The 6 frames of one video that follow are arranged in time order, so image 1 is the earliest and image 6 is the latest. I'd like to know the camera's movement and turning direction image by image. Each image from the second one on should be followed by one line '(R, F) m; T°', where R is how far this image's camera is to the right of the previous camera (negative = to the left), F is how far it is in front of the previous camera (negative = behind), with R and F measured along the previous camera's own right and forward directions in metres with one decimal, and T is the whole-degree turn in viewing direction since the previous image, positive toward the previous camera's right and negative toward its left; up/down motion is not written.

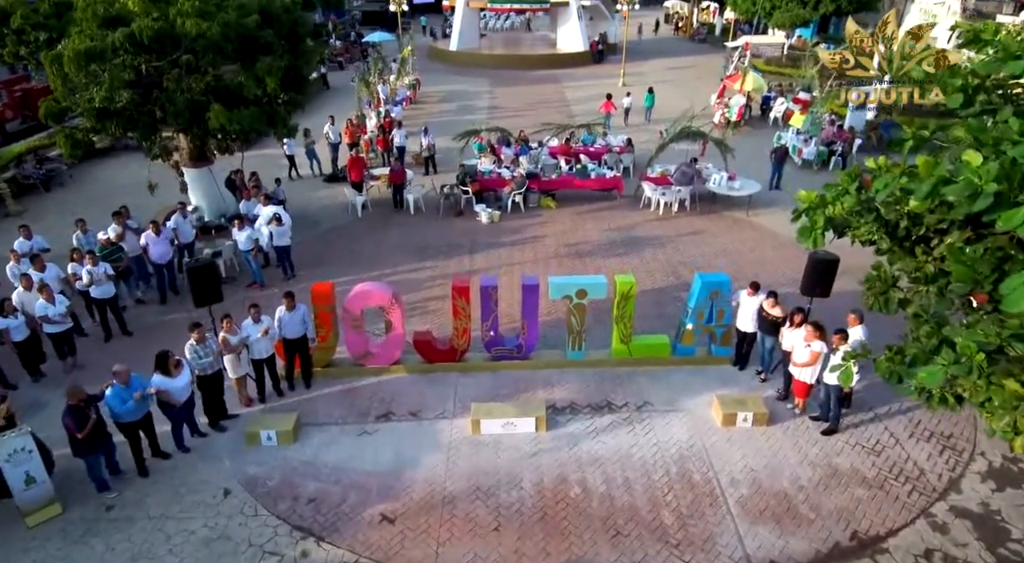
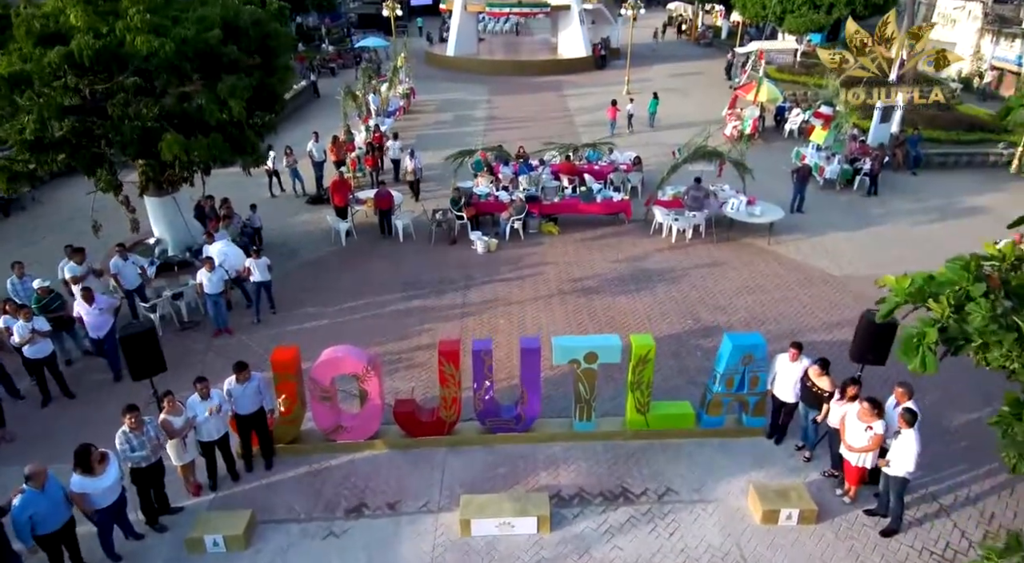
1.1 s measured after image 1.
(0.0, +1.3) m; 0°
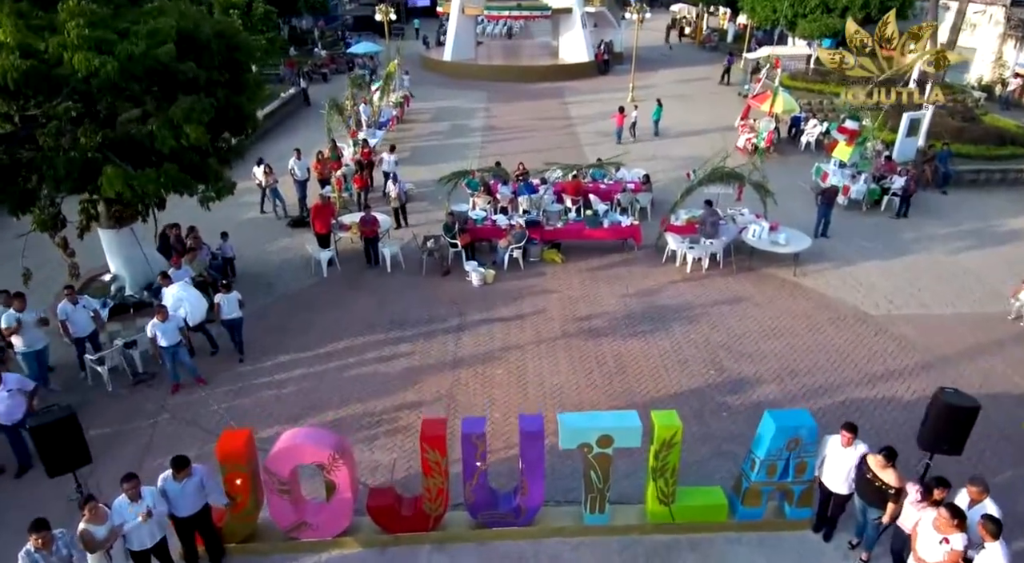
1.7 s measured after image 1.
(0.0, +1.3) m; 0°
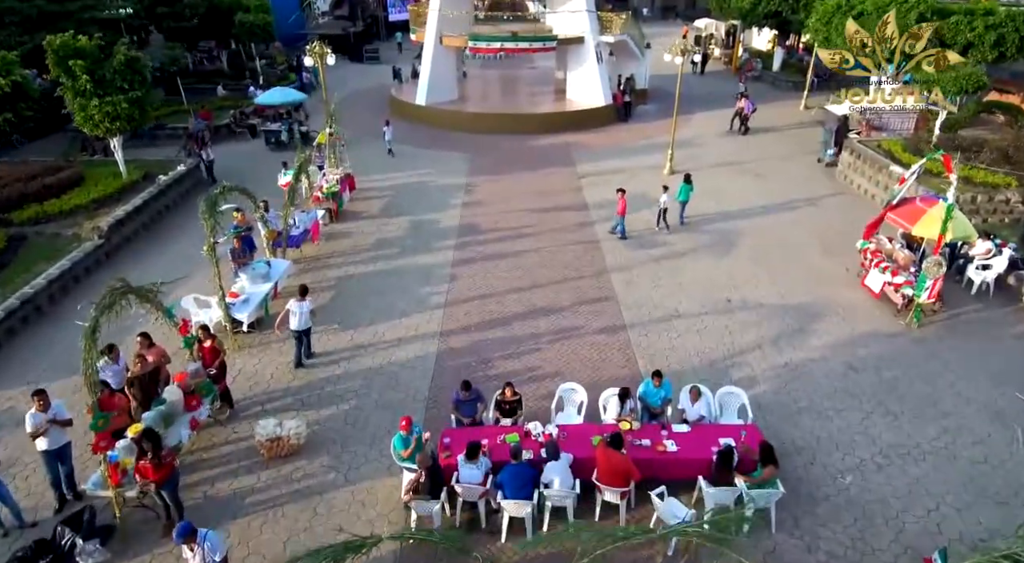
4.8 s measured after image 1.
(+0.3, +7.9) m; 0°
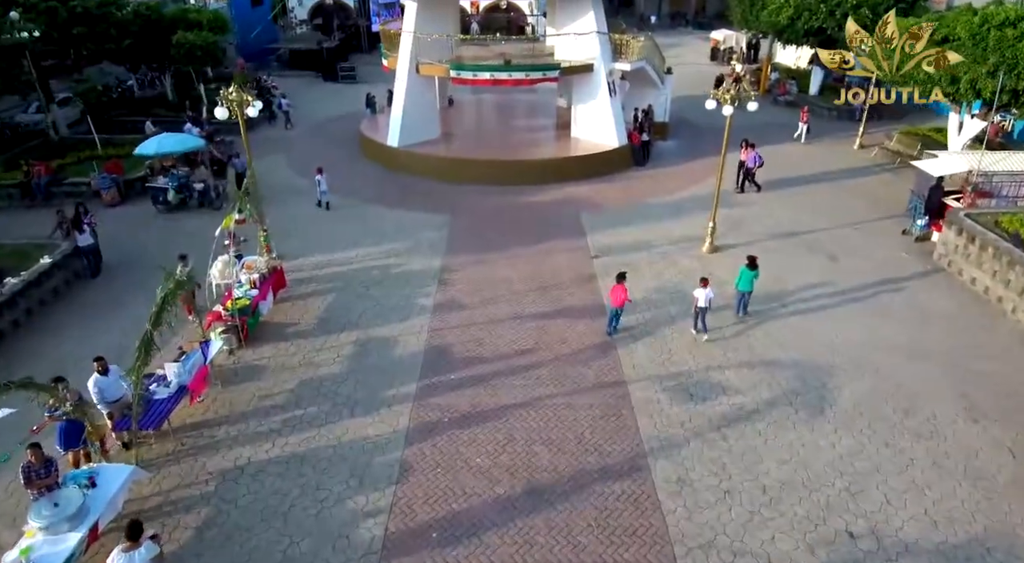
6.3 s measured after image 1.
(+0.2, +4.8) m; 0°
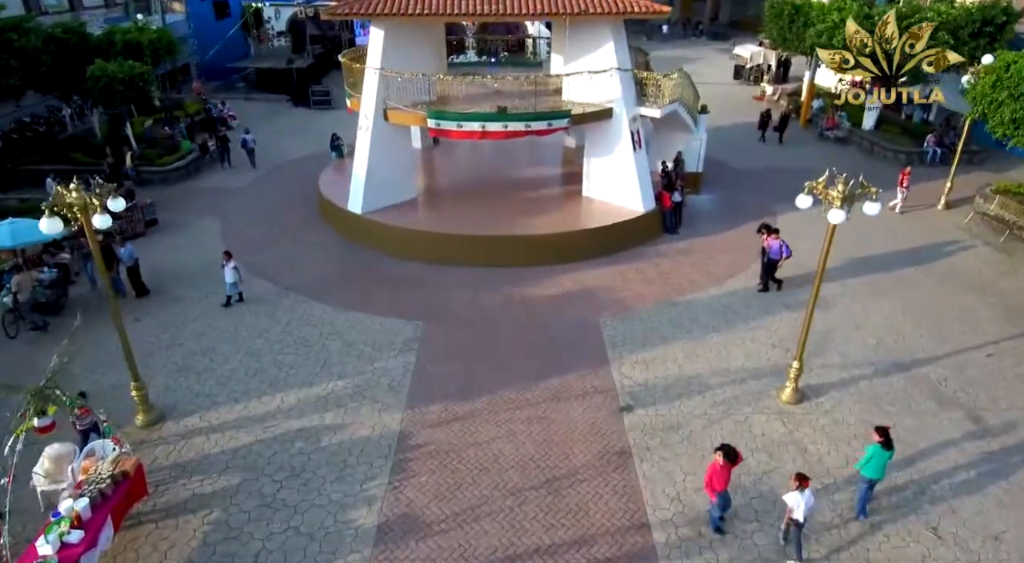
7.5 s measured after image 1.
(+0.1, +4.8) m; 0°
